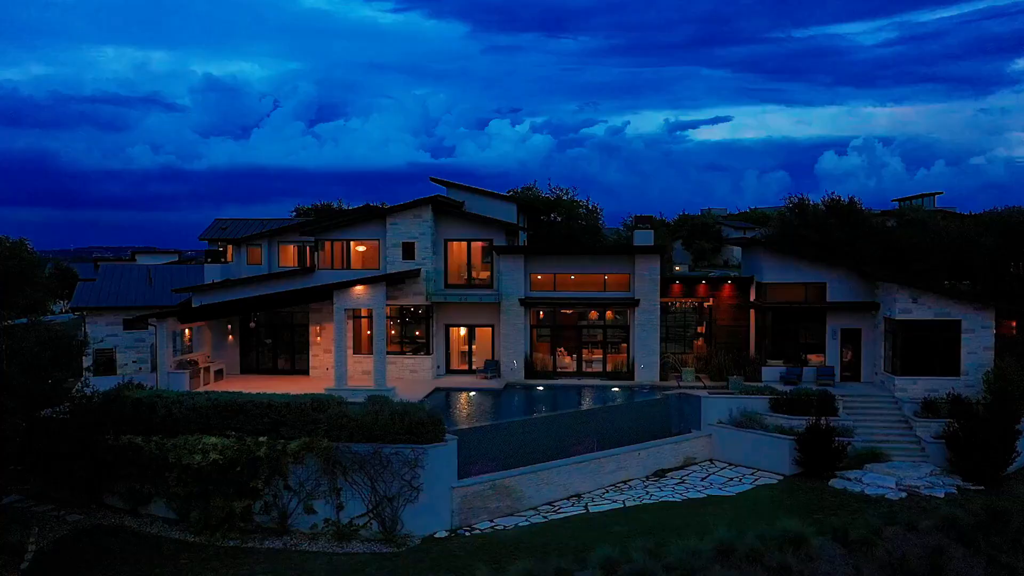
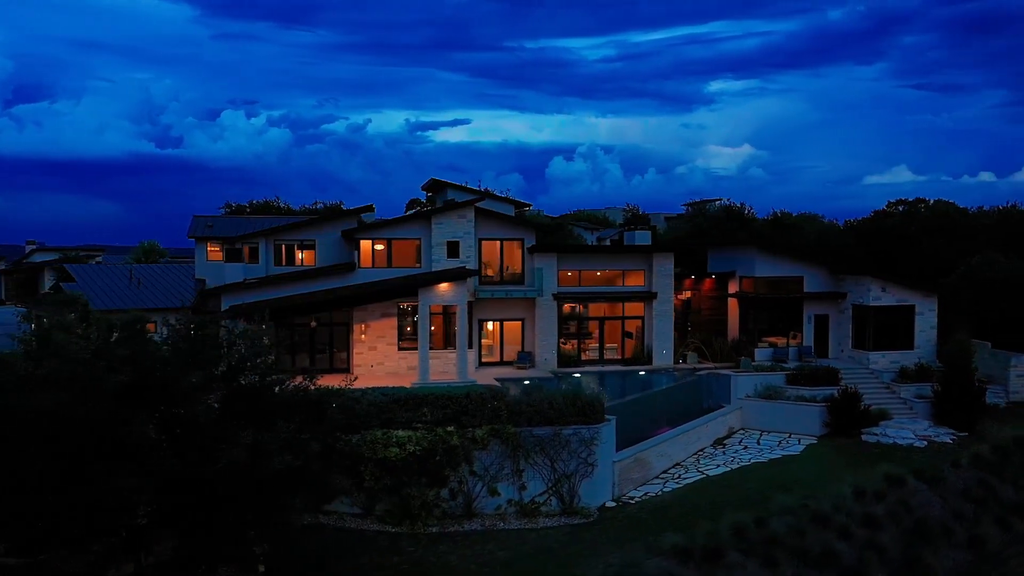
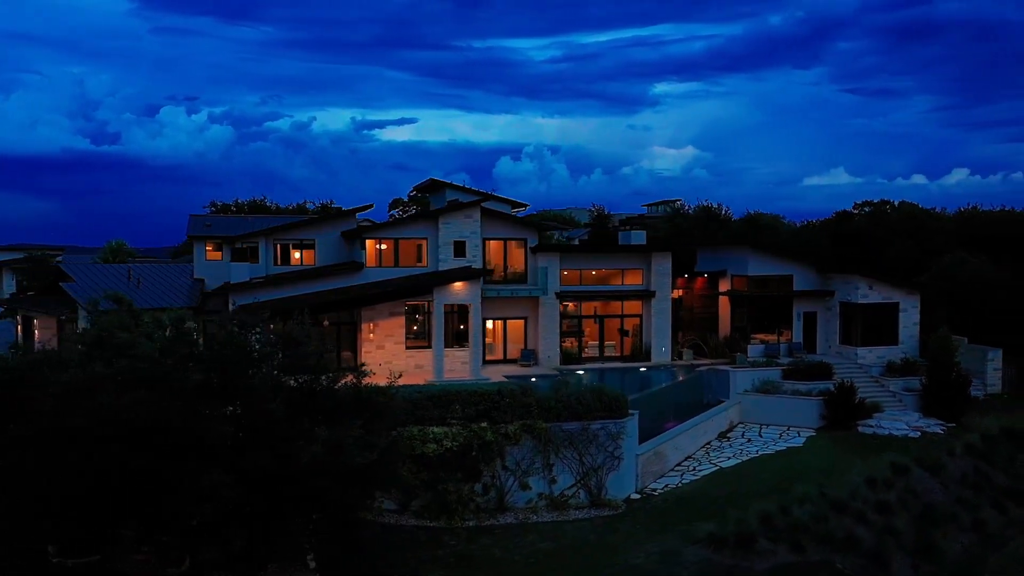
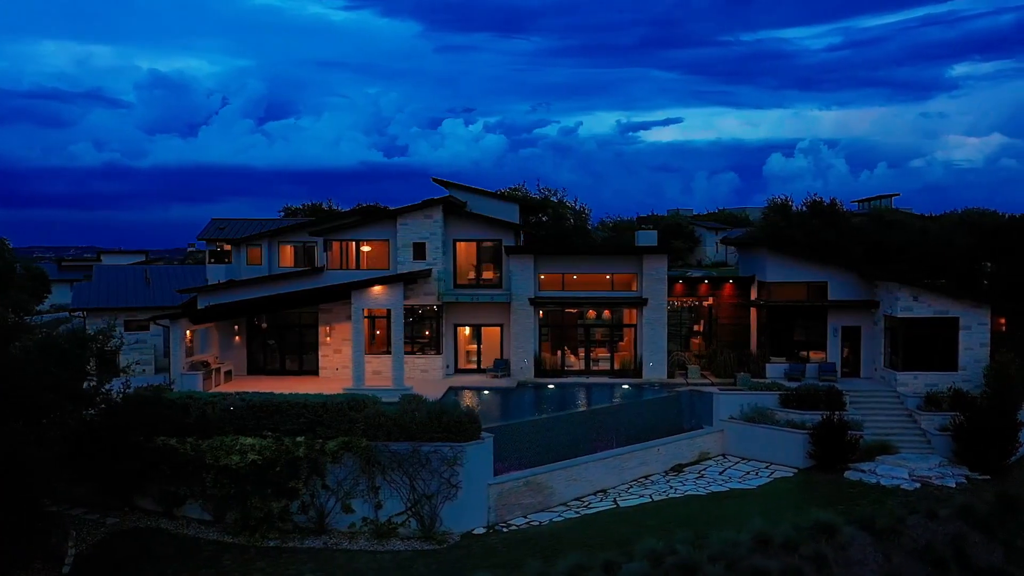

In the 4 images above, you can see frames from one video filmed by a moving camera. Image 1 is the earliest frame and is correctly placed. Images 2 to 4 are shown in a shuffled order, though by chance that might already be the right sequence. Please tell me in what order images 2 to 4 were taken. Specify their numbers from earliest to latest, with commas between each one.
4, 2, 3
